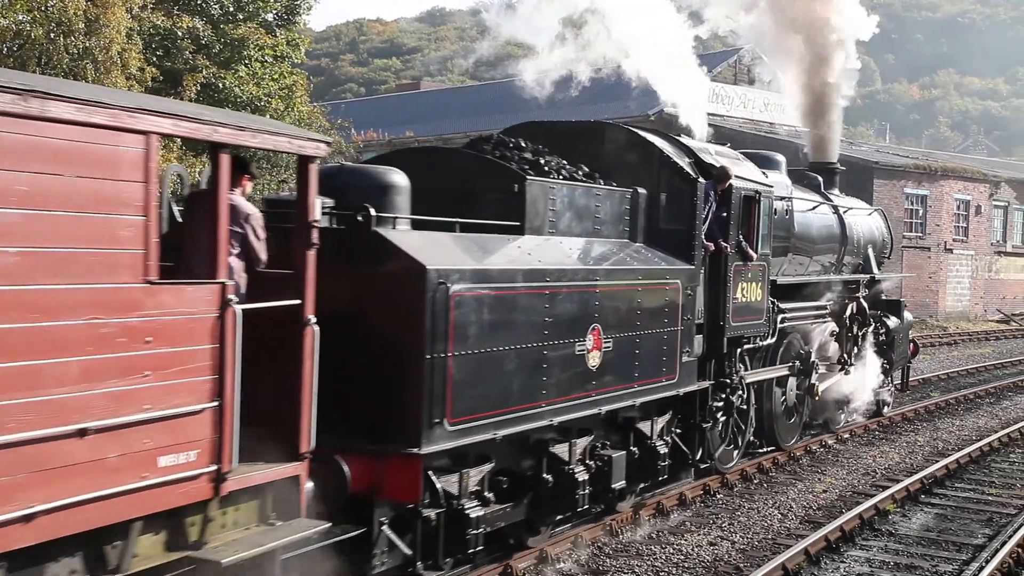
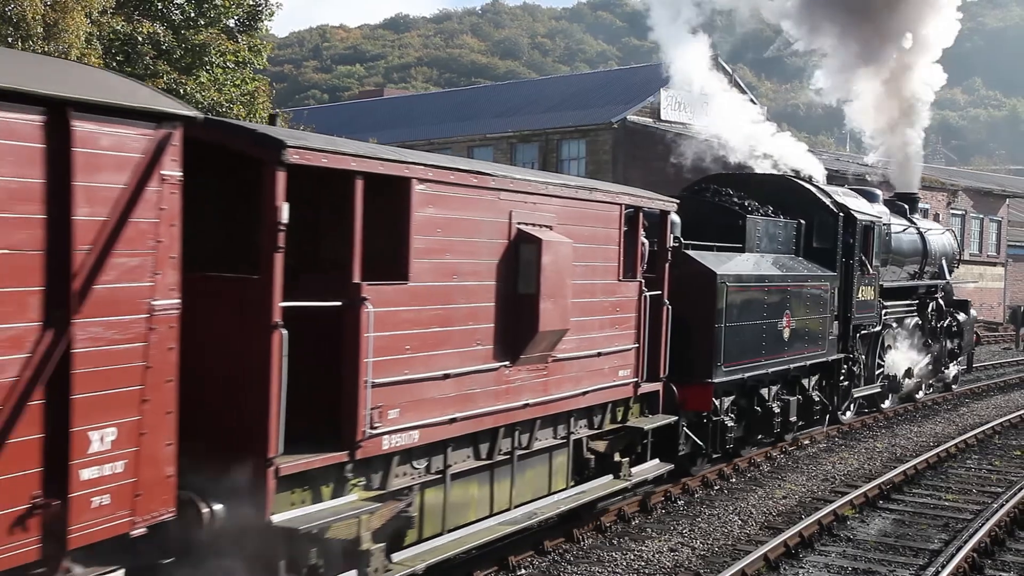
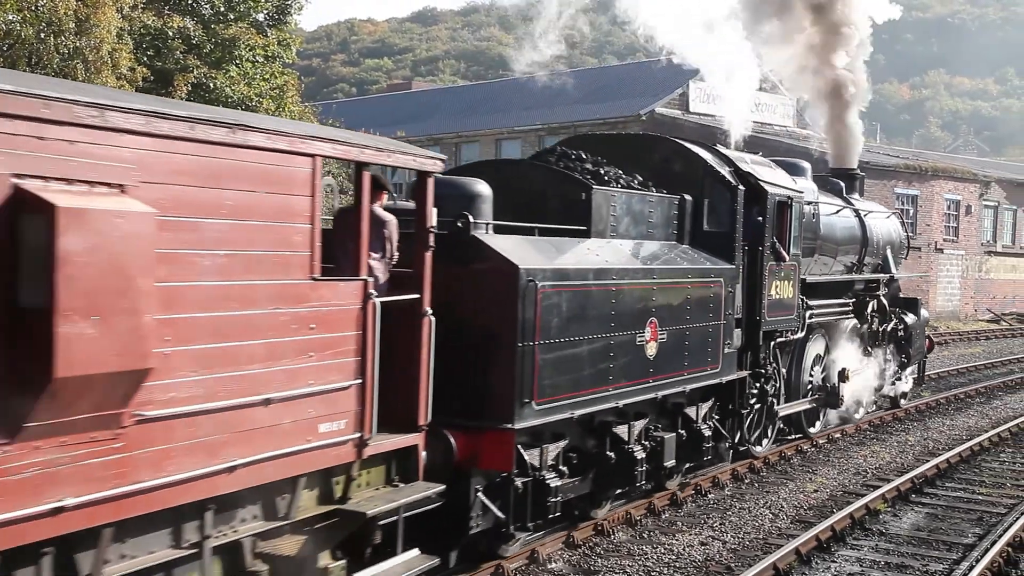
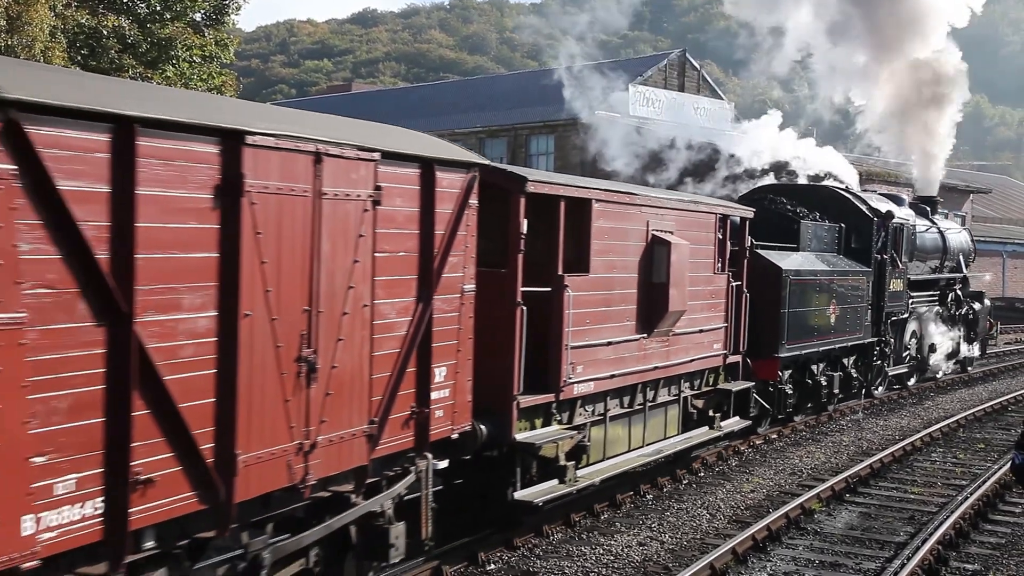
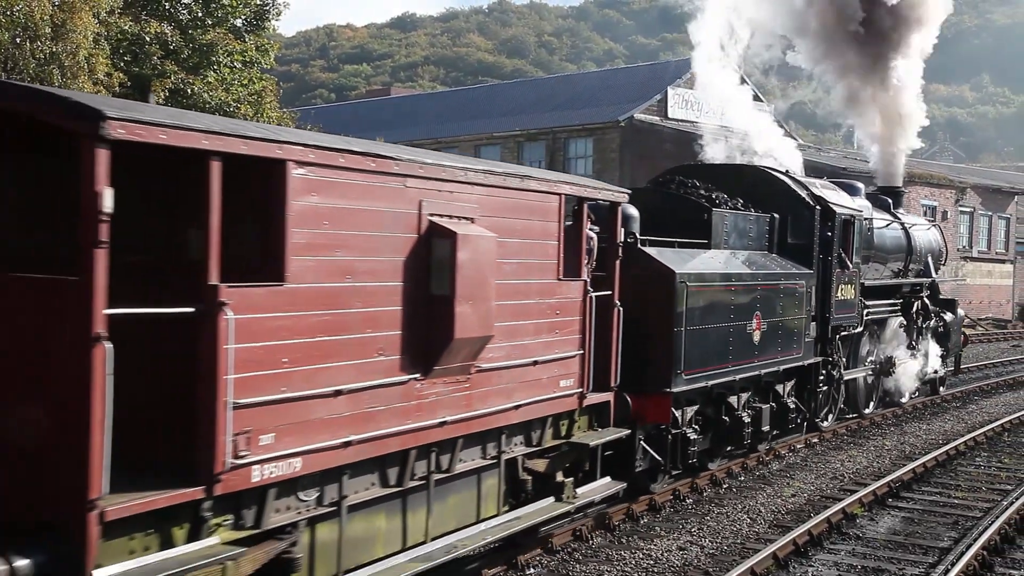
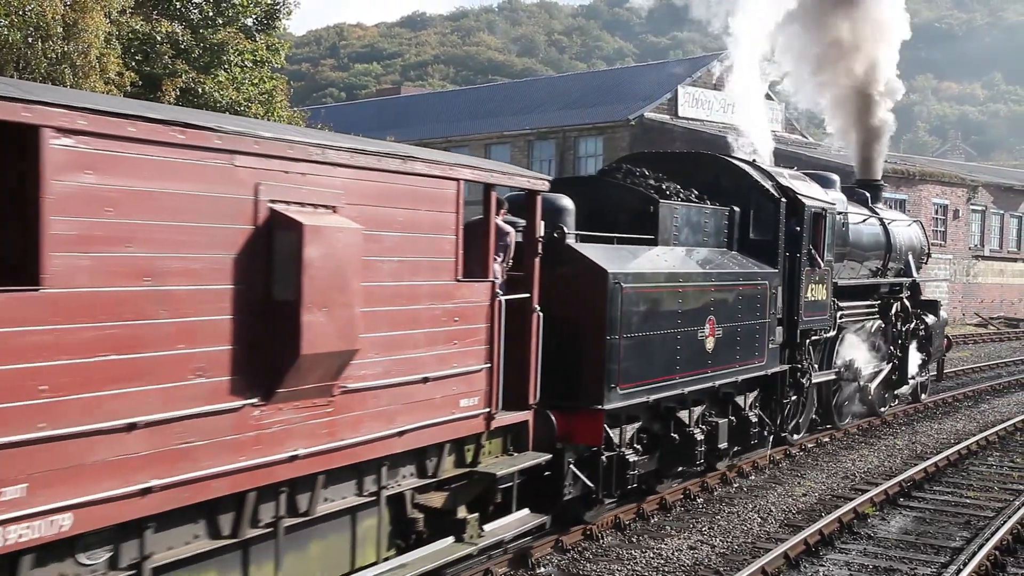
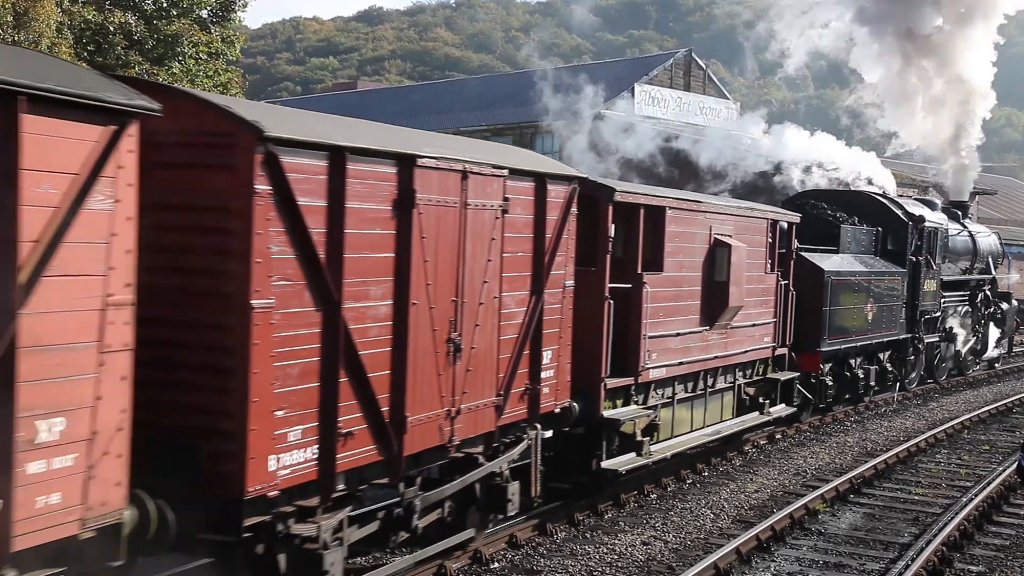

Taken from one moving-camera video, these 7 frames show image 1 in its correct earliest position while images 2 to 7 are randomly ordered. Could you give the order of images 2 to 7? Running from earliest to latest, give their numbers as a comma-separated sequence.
3, 6, 5, 2, 4, 7
